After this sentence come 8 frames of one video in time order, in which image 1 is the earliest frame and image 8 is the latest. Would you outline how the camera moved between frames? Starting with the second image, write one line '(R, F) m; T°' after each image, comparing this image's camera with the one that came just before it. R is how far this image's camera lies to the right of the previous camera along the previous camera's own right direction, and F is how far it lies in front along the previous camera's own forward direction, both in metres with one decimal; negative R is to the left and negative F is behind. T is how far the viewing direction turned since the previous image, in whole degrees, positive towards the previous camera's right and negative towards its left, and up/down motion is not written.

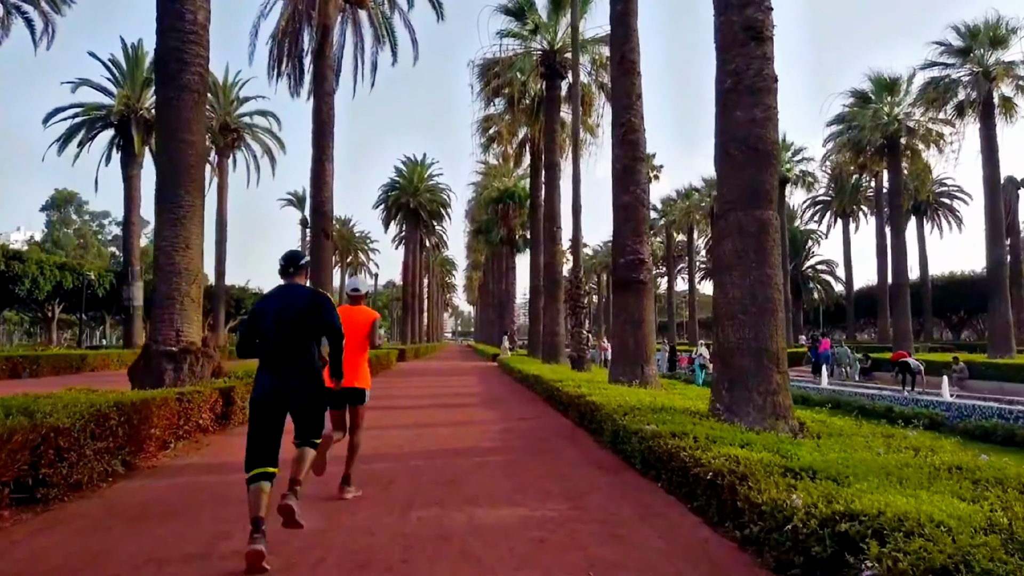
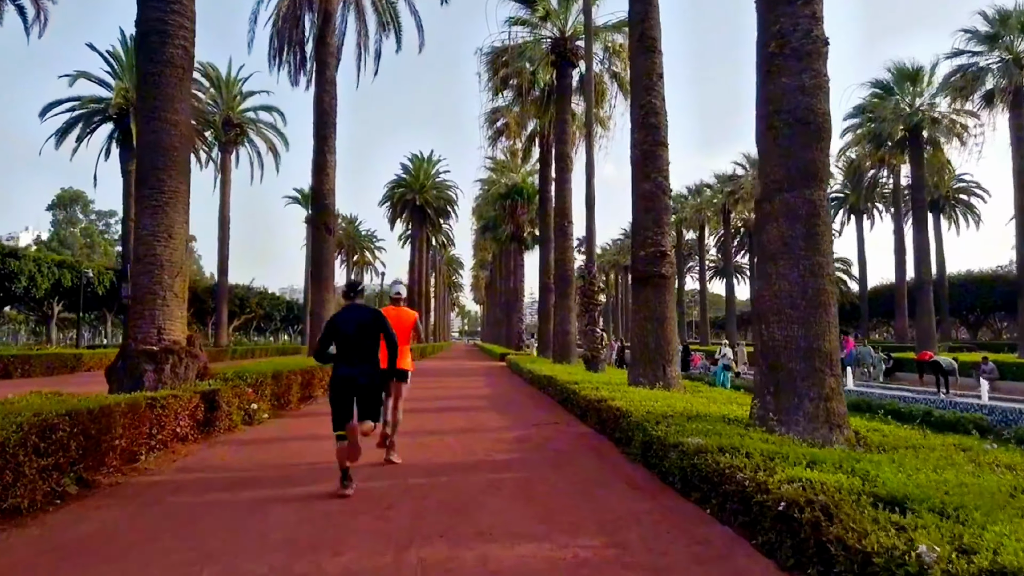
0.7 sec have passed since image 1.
(-0.1, +1.1) m; 0°
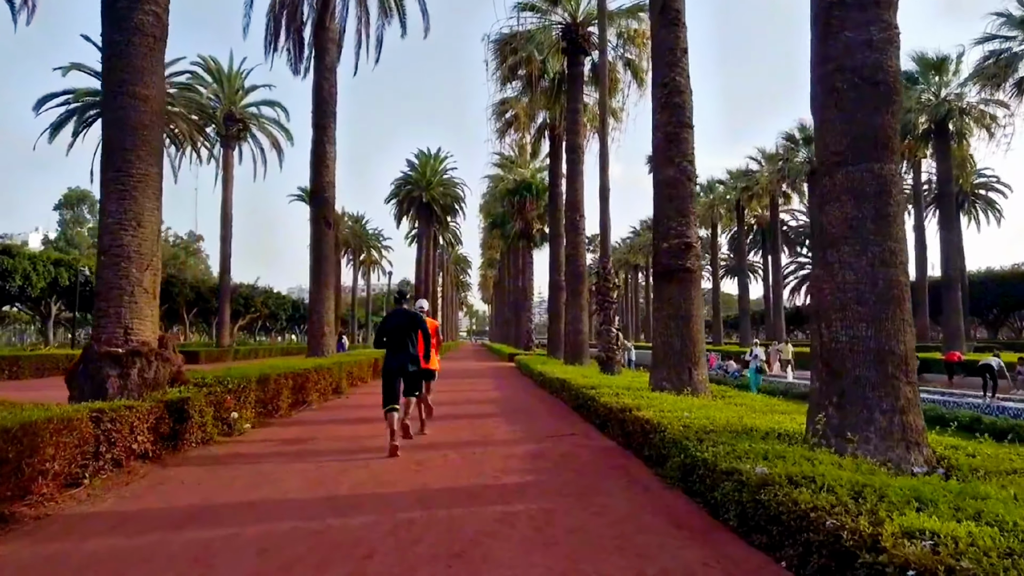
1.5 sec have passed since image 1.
(0.0, +1.3) m; -1°
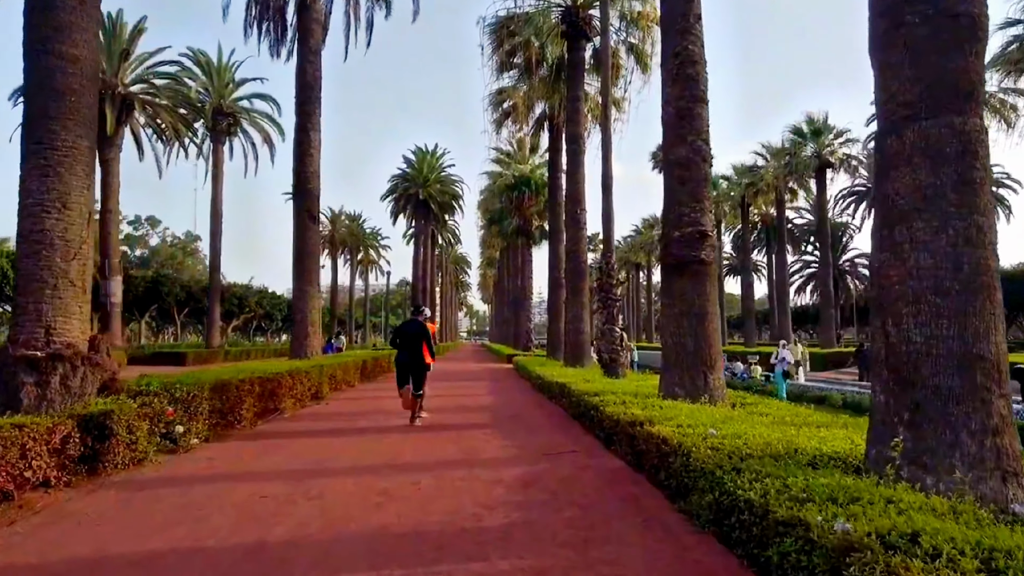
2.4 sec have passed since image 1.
(+0.1, +1.4) m; 0°
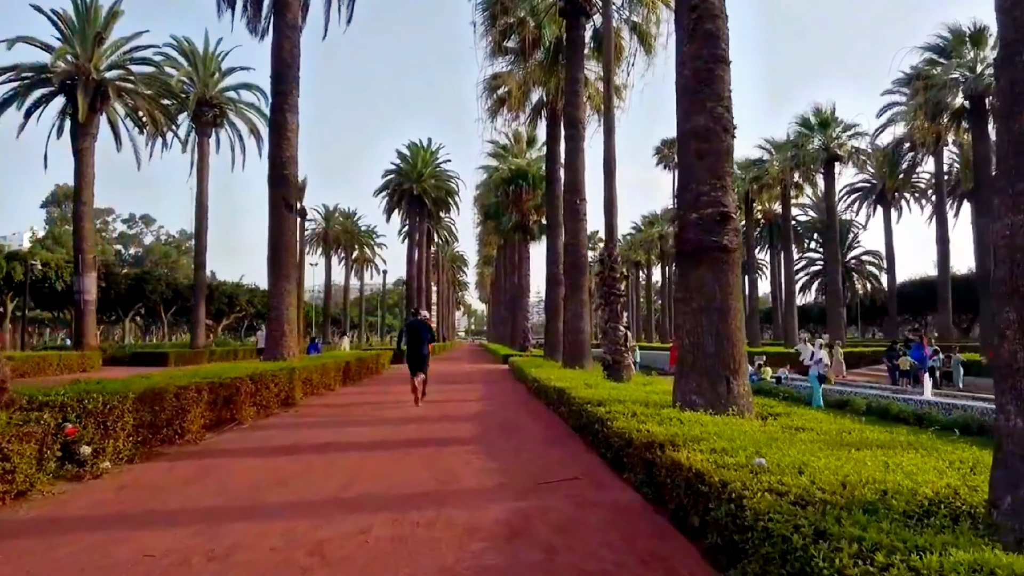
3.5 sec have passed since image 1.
(+0.1, +1.7) m; 0°
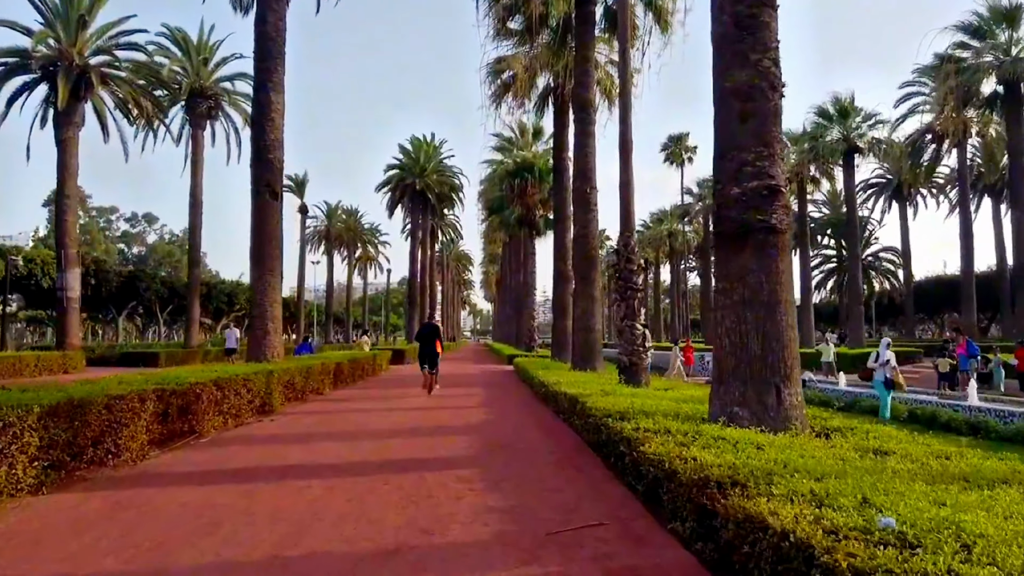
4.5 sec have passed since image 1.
(0.0, +1.7) m; 0°
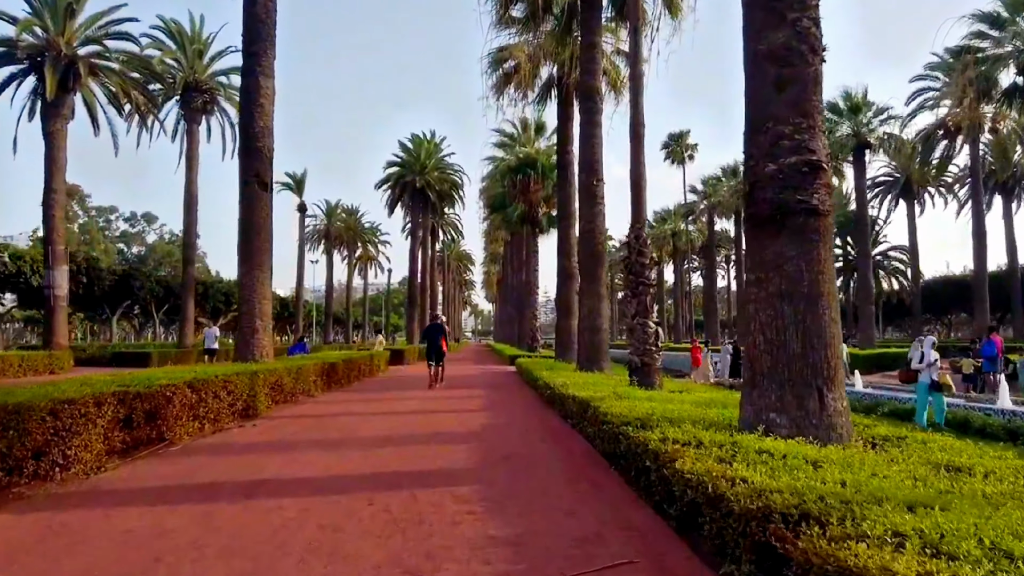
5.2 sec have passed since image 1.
(0.0, +1.0) m; 0°
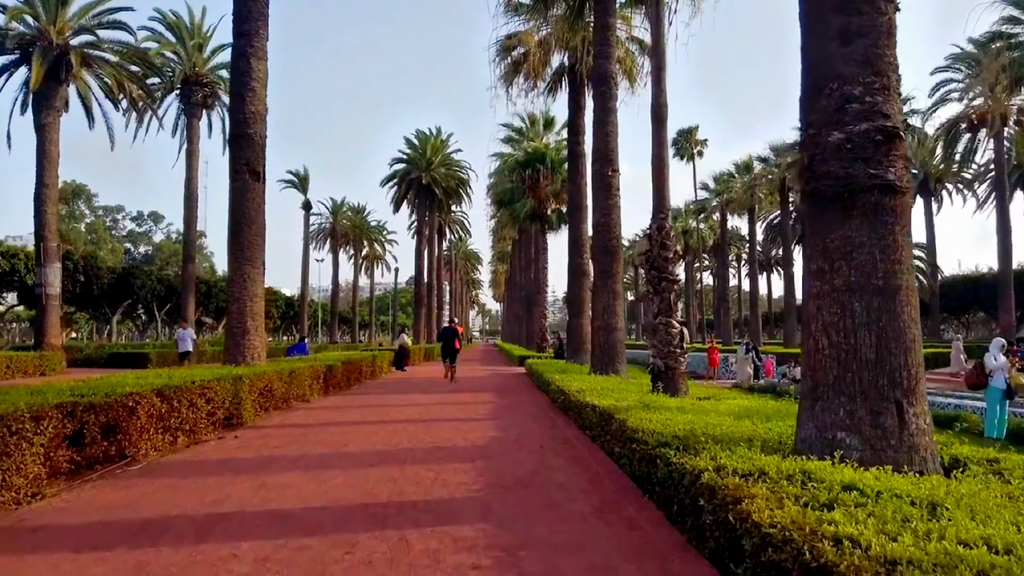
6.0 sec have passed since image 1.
(0.0, +1.2) m; -1°
